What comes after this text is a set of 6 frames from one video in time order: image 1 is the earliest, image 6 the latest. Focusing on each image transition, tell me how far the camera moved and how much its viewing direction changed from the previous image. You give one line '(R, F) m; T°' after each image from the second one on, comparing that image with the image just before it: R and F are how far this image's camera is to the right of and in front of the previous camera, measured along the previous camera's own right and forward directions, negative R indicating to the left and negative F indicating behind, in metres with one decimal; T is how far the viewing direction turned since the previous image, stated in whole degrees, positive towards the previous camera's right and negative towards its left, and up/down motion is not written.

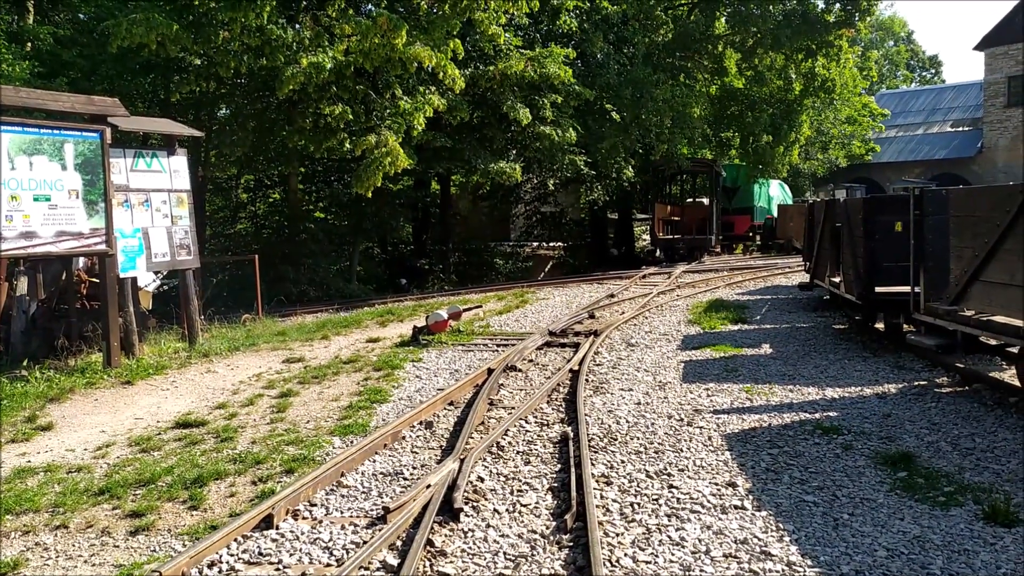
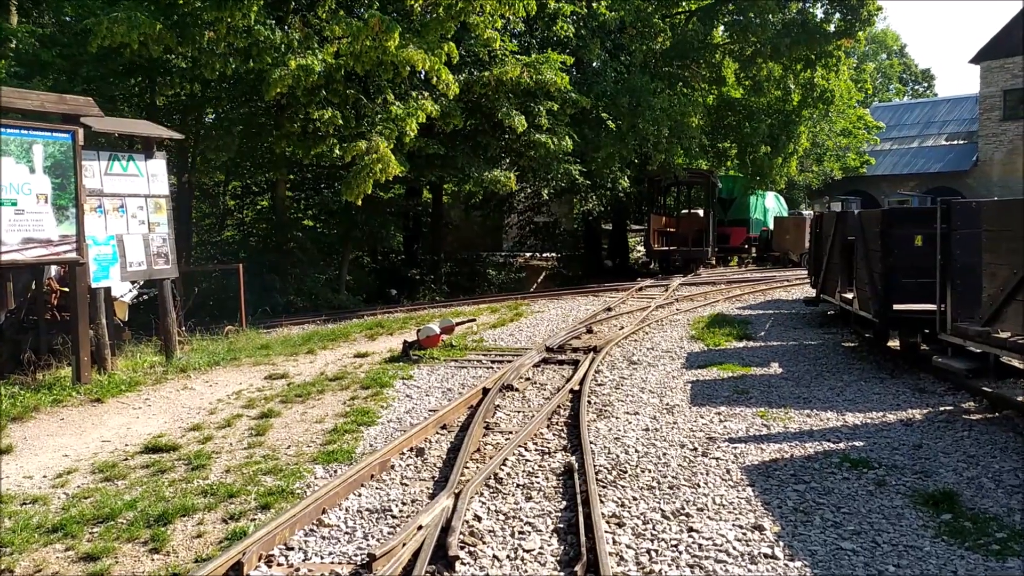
(-0.1, +0.5) m; +1°
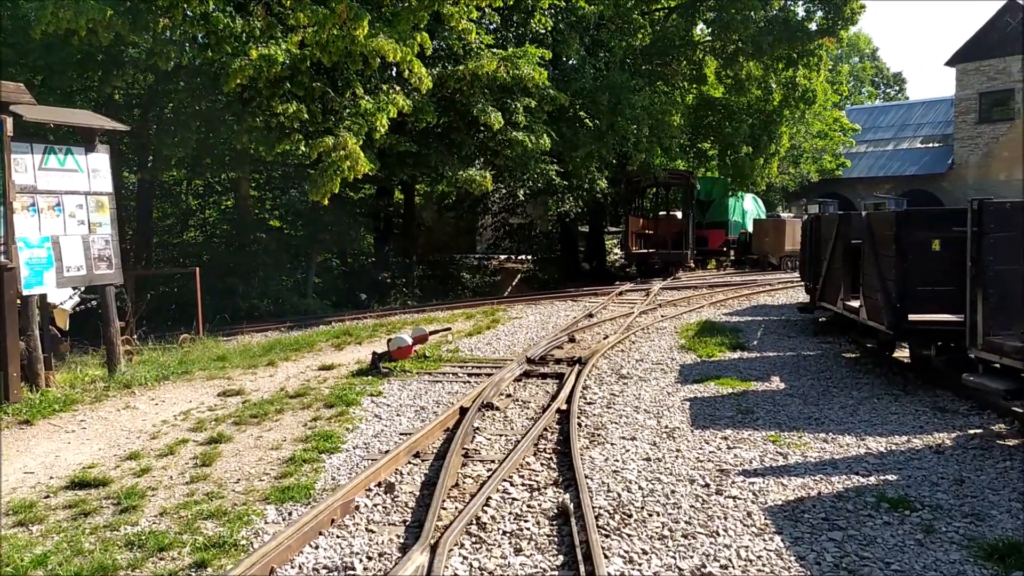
(-0.1, +0.8) m; +2°
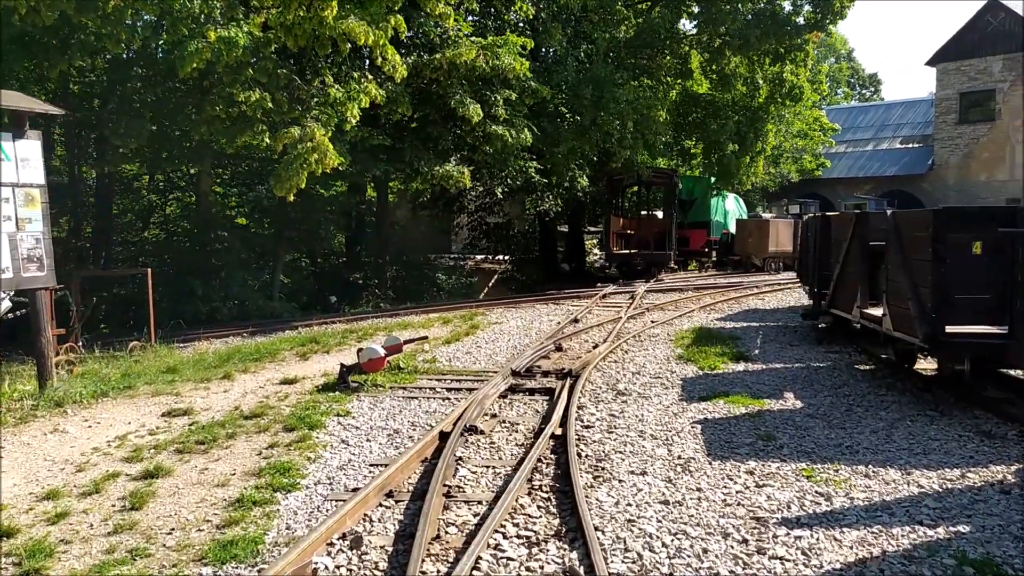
(-0.1, +1.0) m; +2°
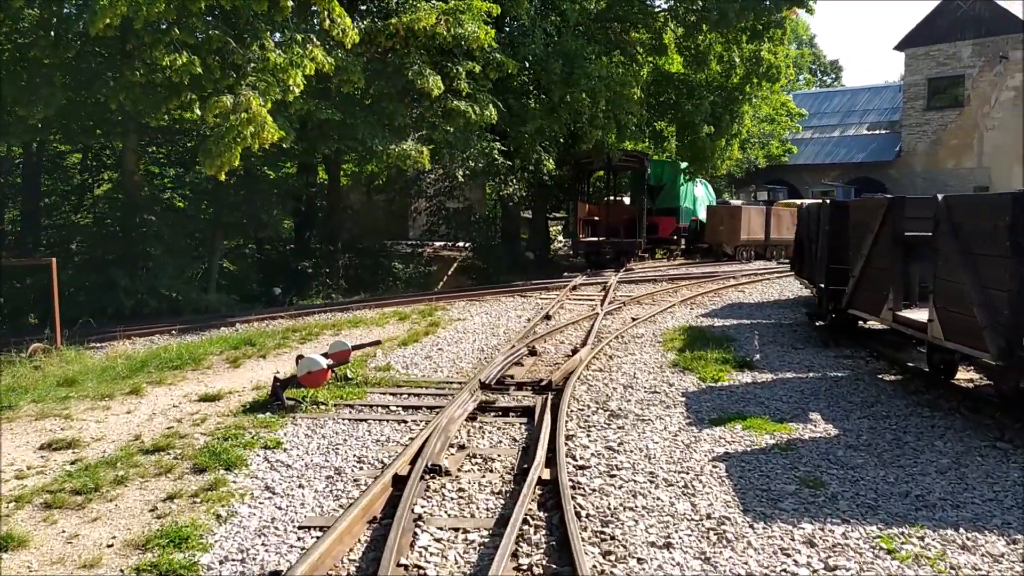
(-0.1, +1.5) m; +3°
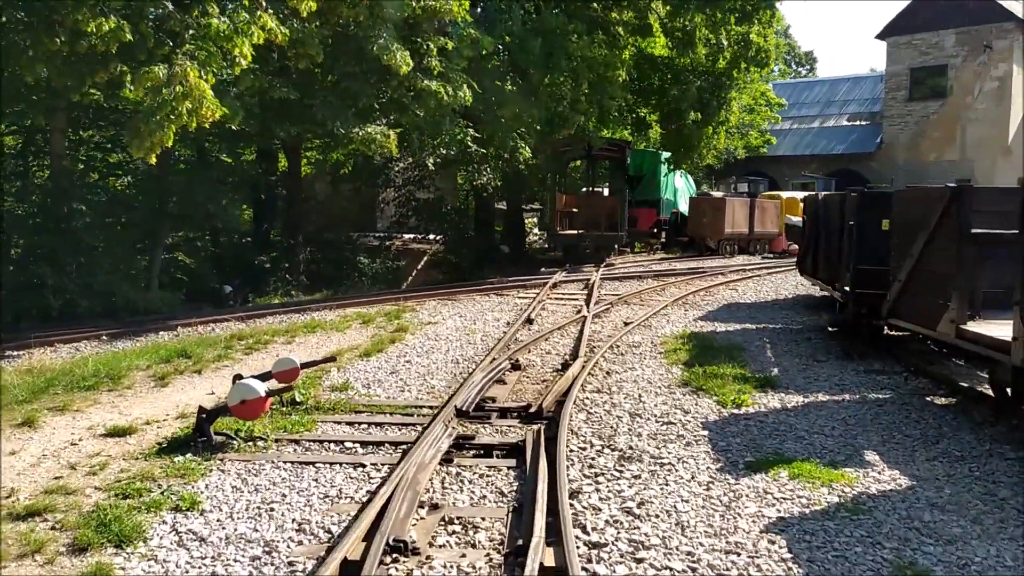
(-0.1, +1.4) m; +2°
